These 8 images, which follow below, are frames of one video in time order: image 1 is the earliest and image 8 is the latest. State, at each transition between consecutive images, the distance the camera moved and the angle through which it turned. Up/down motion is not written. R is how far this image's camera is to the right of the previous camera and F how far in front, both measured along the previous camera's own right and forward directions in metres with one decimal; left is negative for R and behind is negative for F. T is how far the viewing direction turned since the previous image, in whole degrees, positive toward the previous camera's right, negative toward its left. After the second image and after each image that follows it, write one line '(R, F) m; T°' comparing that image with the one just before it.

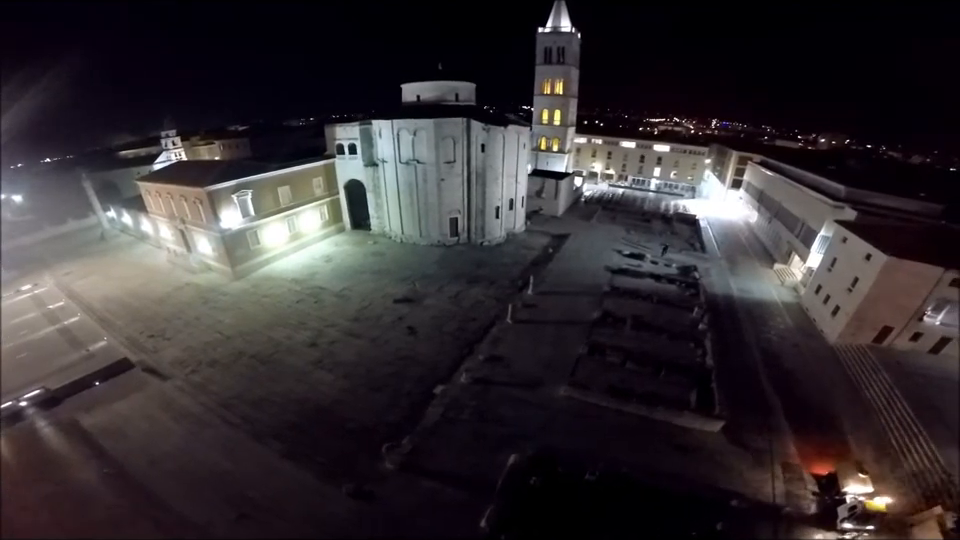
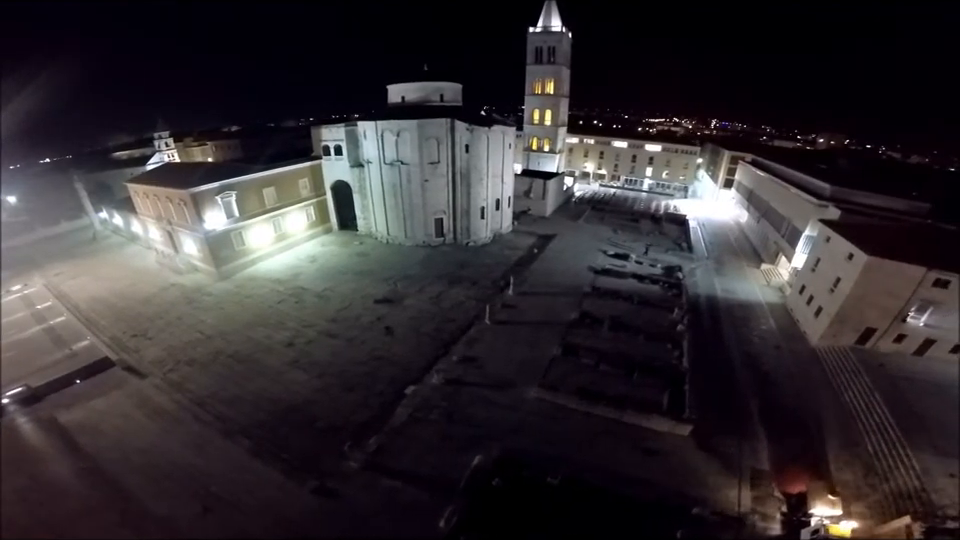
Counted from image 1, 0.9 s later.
(+1.5, +0.1) m; -1°
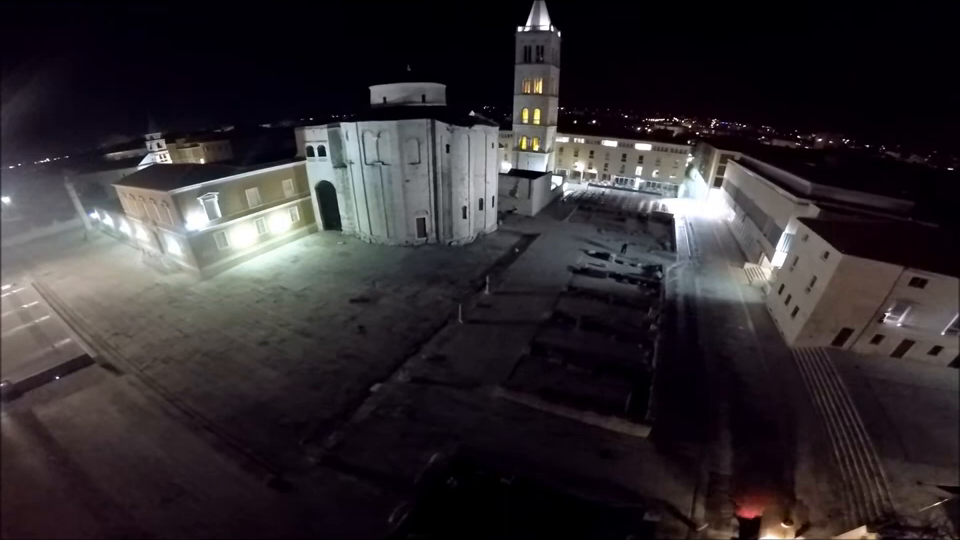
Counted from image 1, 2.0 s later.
(+1.7, +0.1) m; -1°
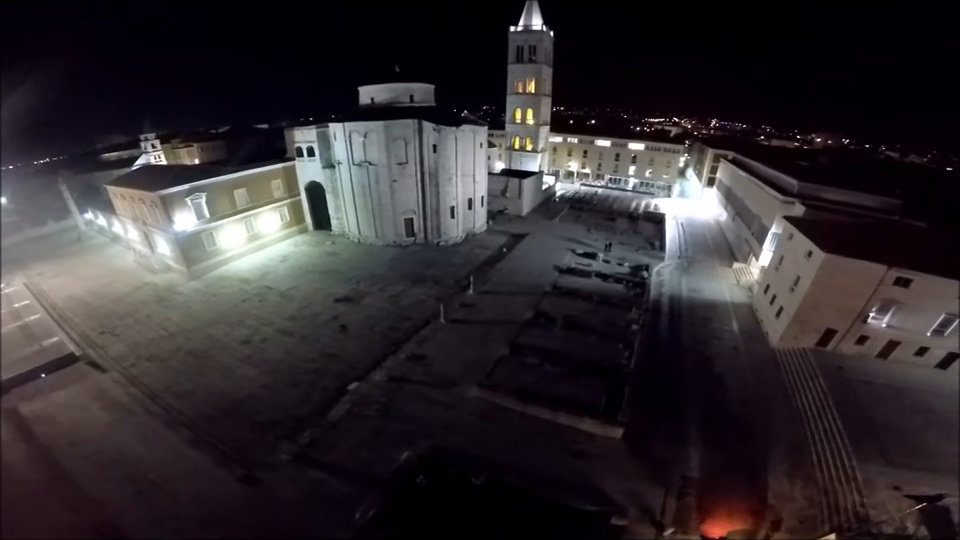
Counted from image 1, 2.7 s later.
(+1.2, +0.1) m; 0°
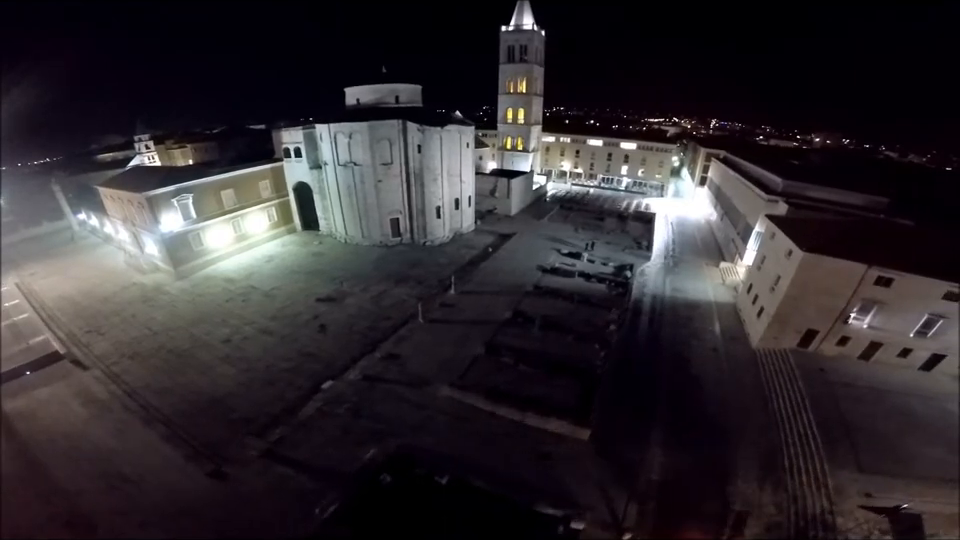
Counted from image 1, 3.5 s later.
(+1.3, +0.1) m; -1°
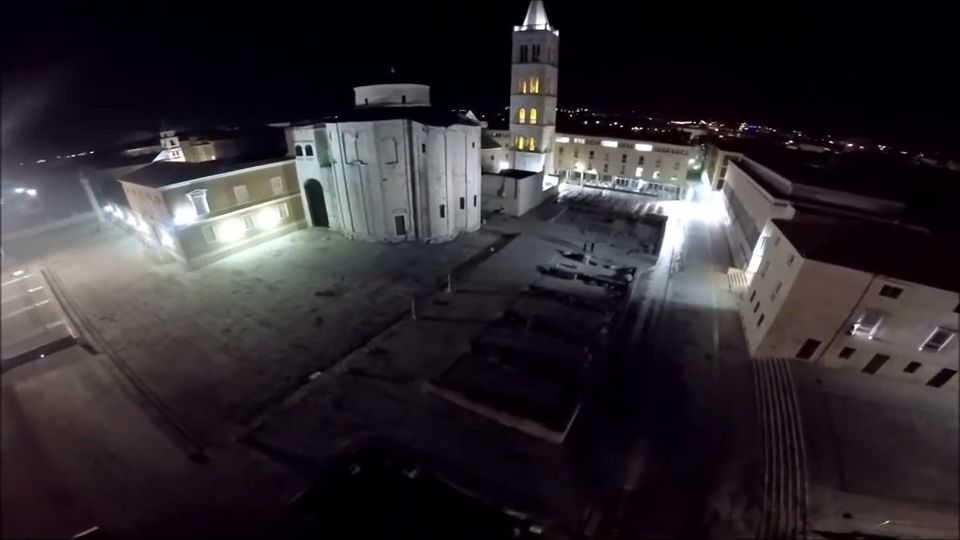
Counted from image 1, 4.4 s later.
(+1.6, +0.1) m; -3°
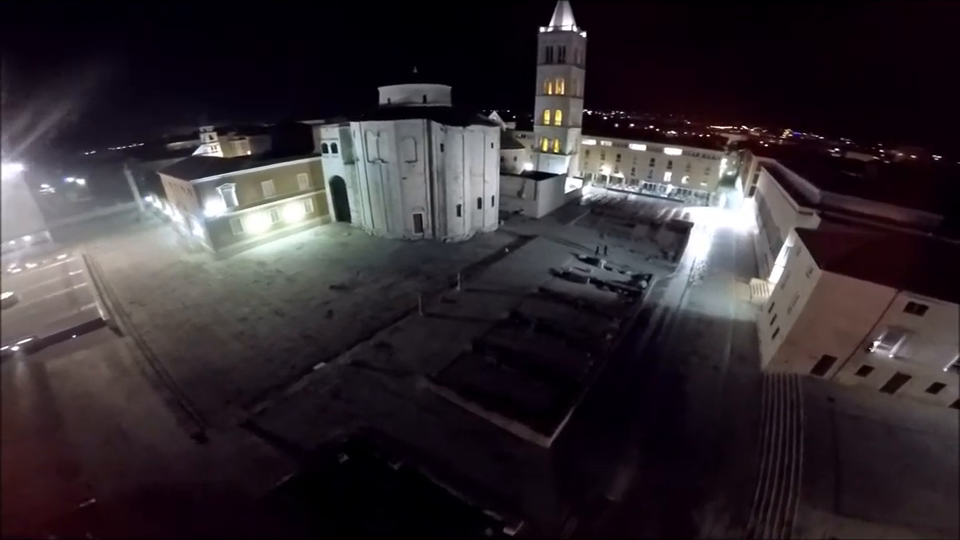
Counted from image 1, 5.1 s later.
(+1.3, +0.1) m; -4°
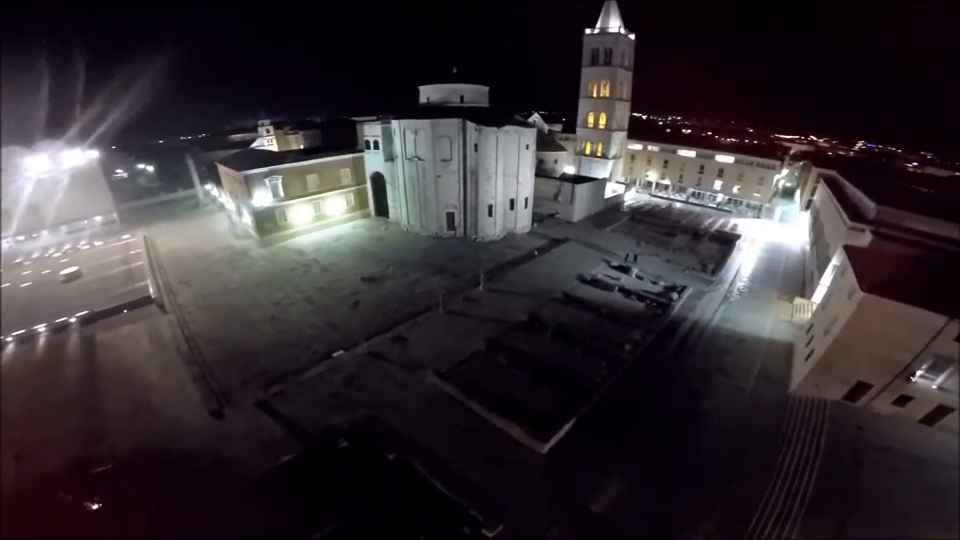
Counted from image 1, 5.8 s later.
(+1.2, +0.1) m; -6°
